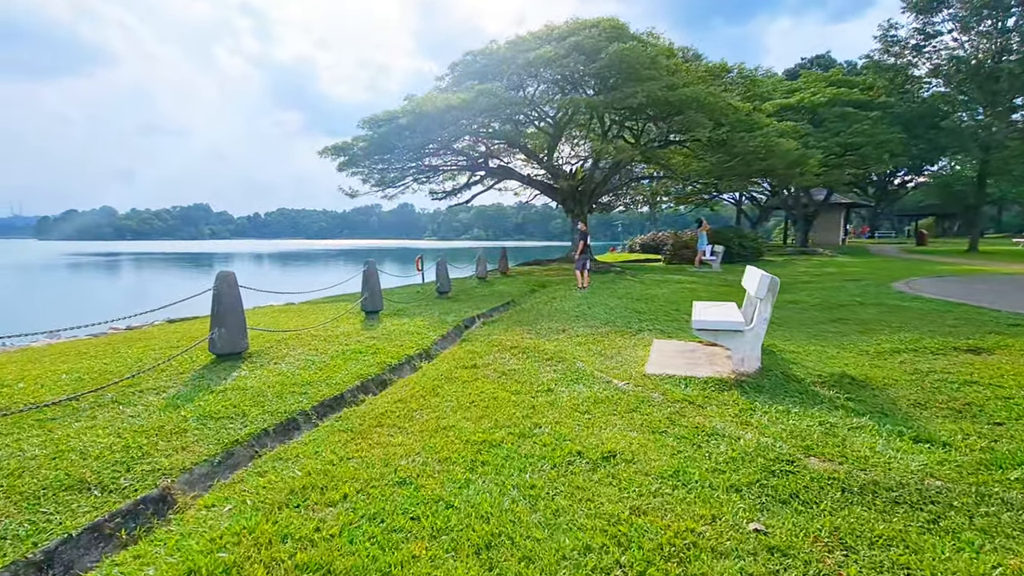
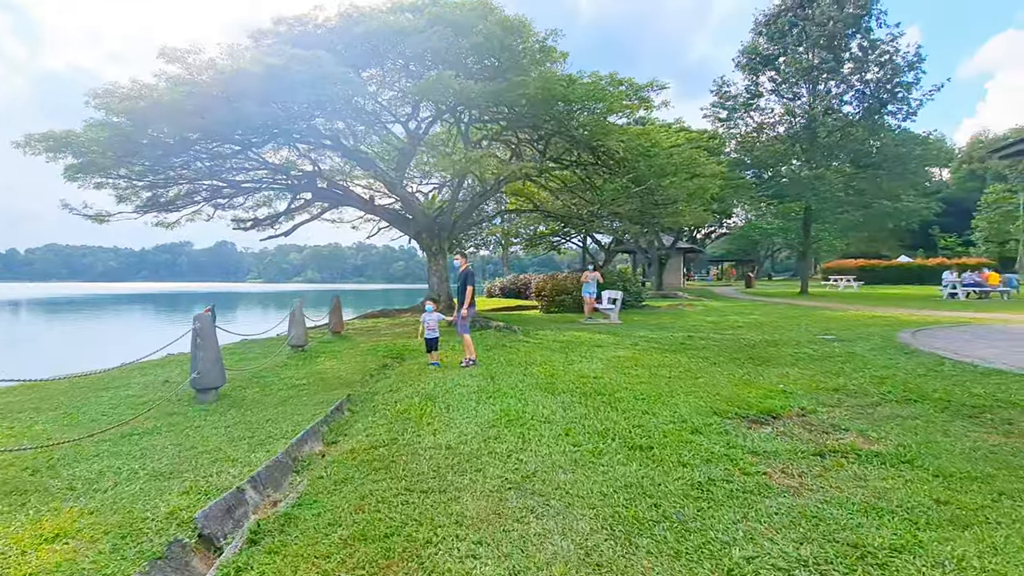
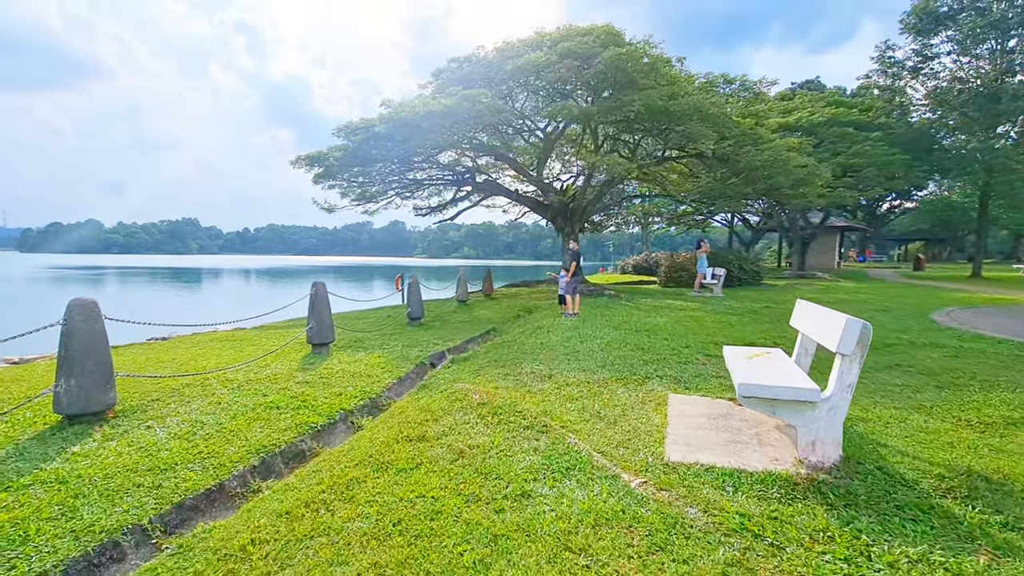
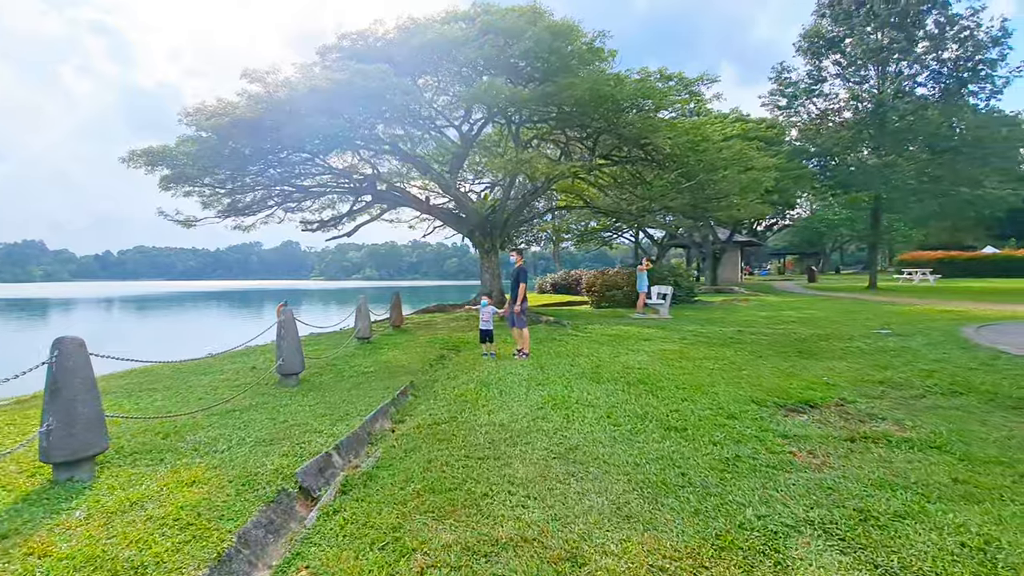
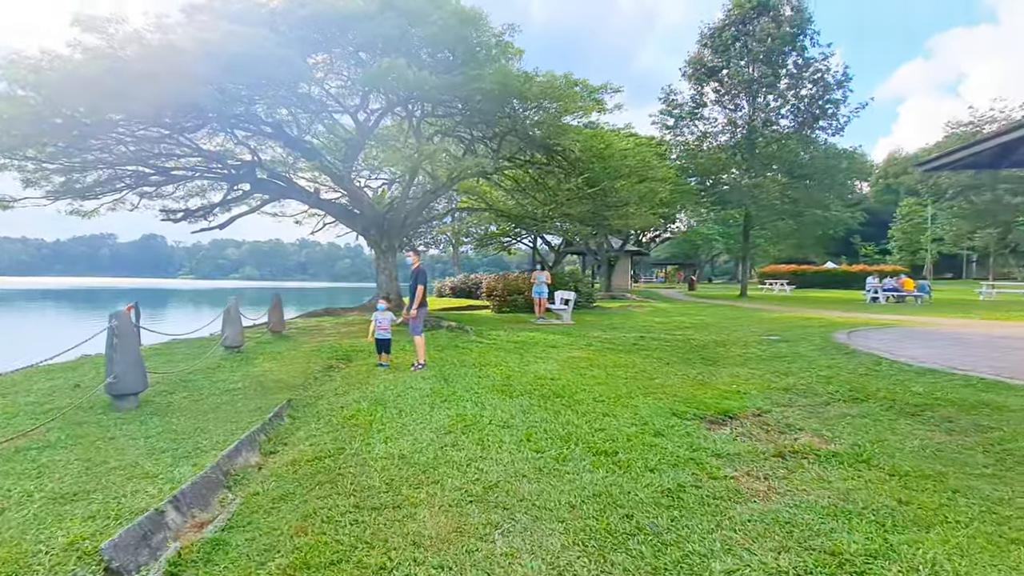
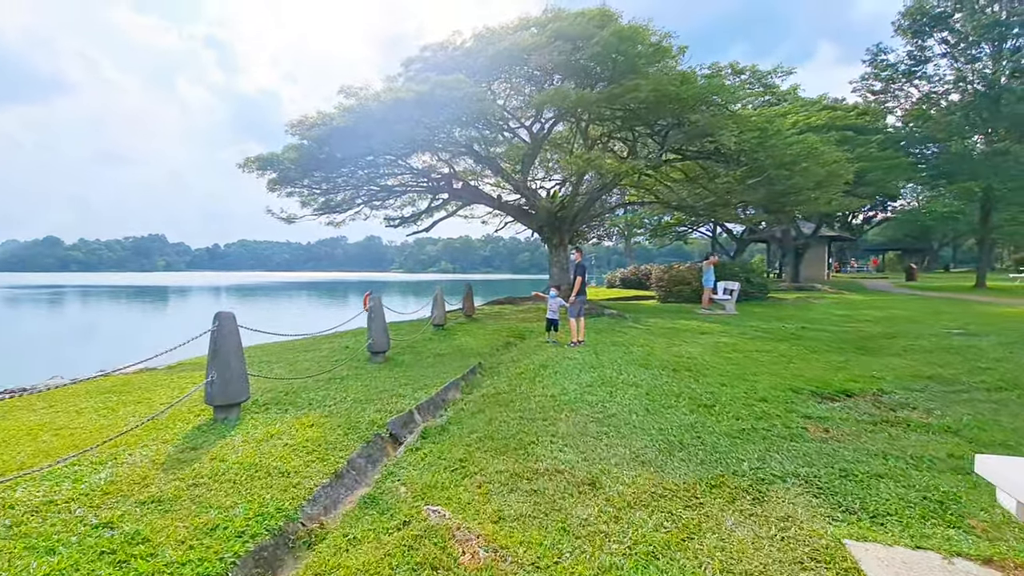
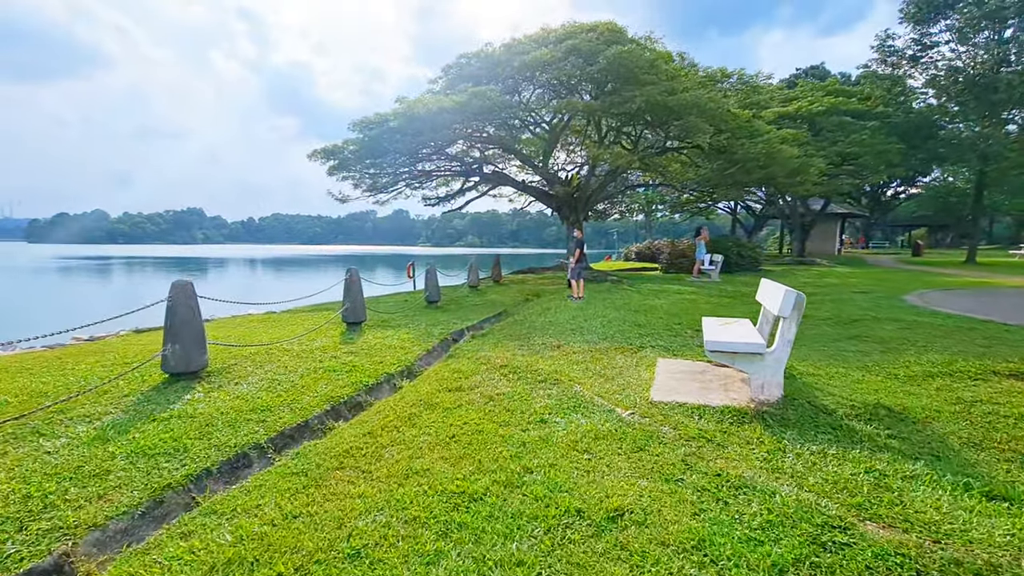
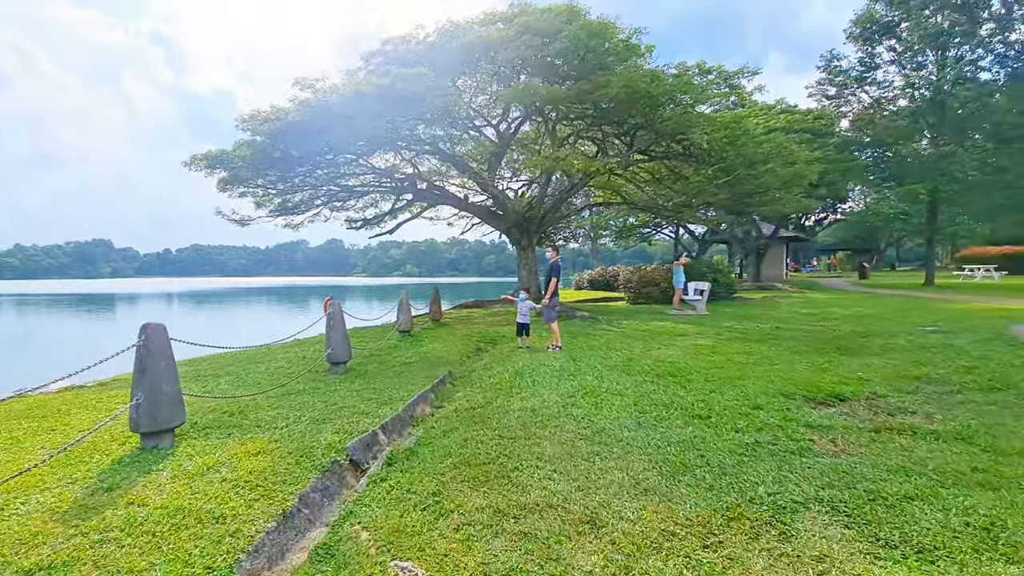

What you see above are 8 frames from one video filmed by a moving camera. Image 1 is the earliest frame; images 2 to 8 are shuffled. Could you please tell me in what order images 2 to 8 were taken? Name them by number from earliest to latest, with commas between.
7, 3, 6, 8, 4, 2, 5
